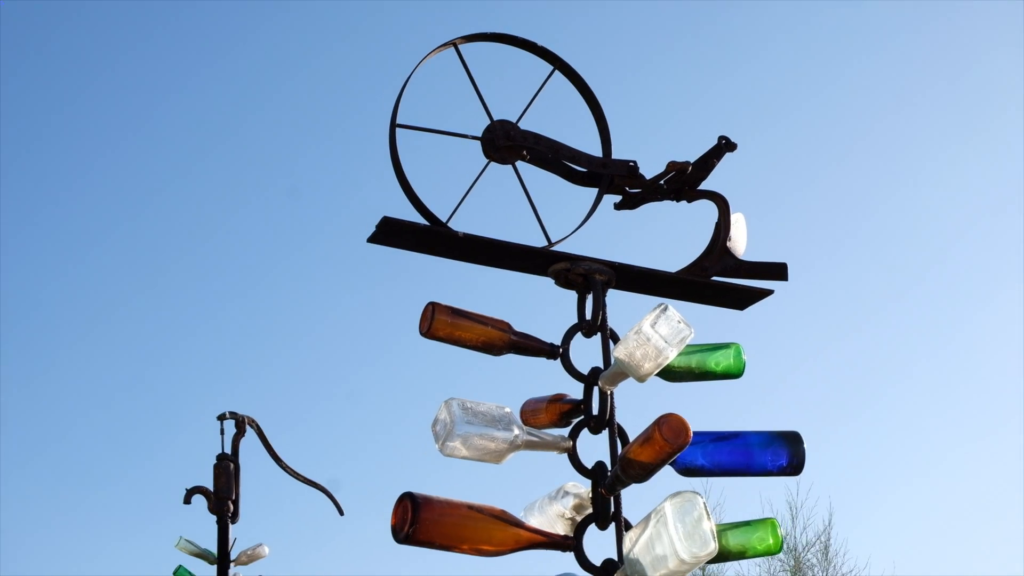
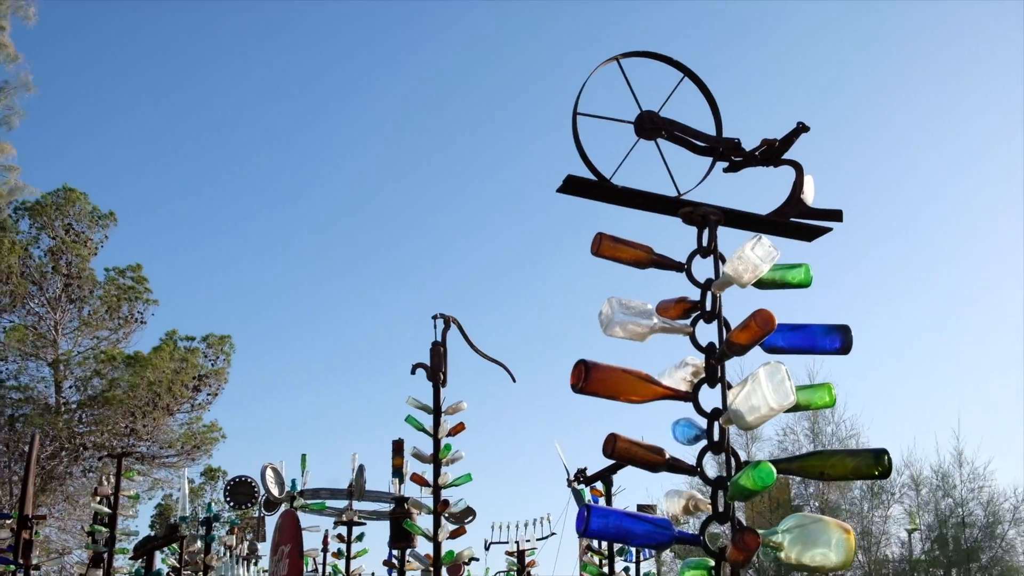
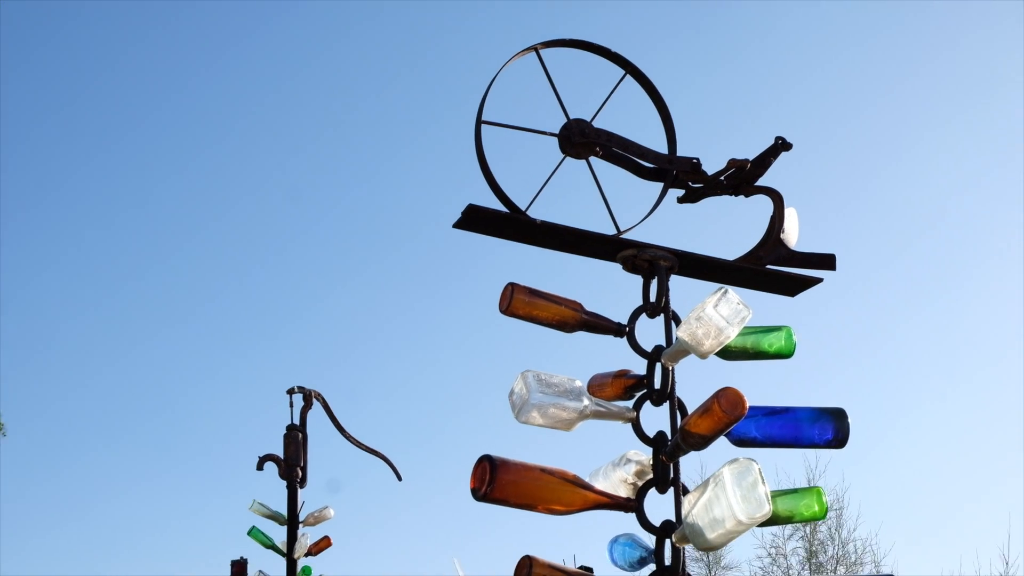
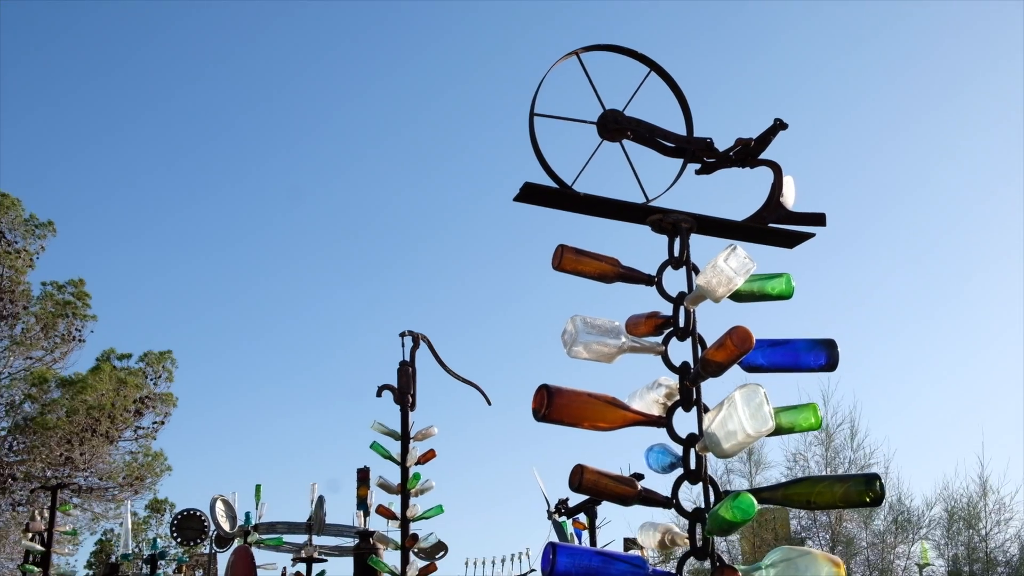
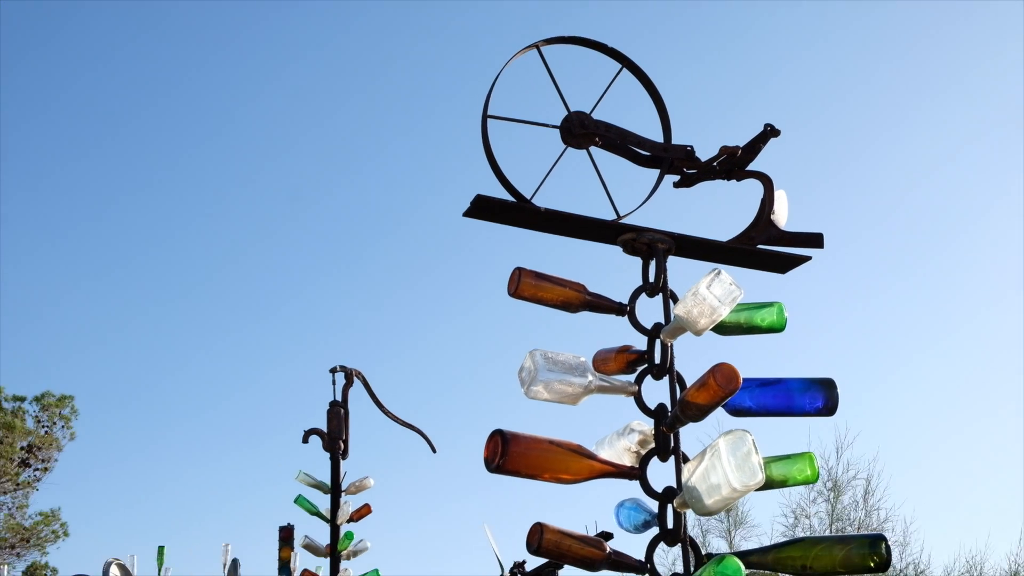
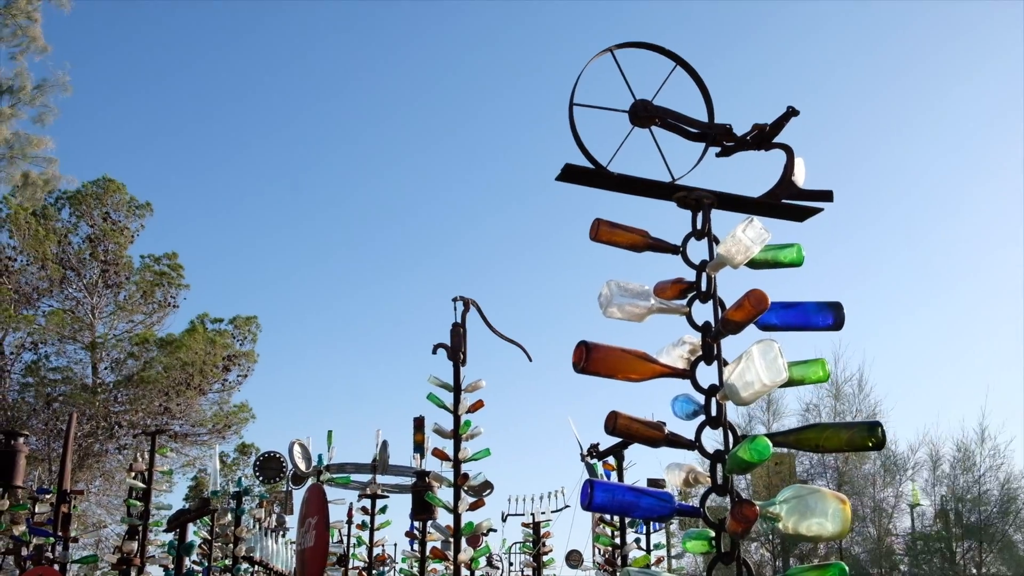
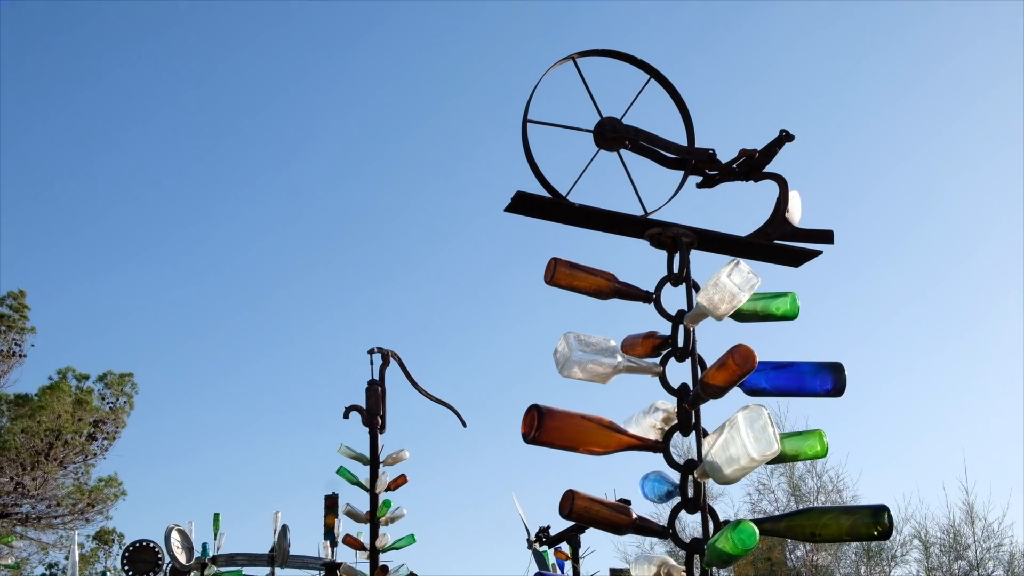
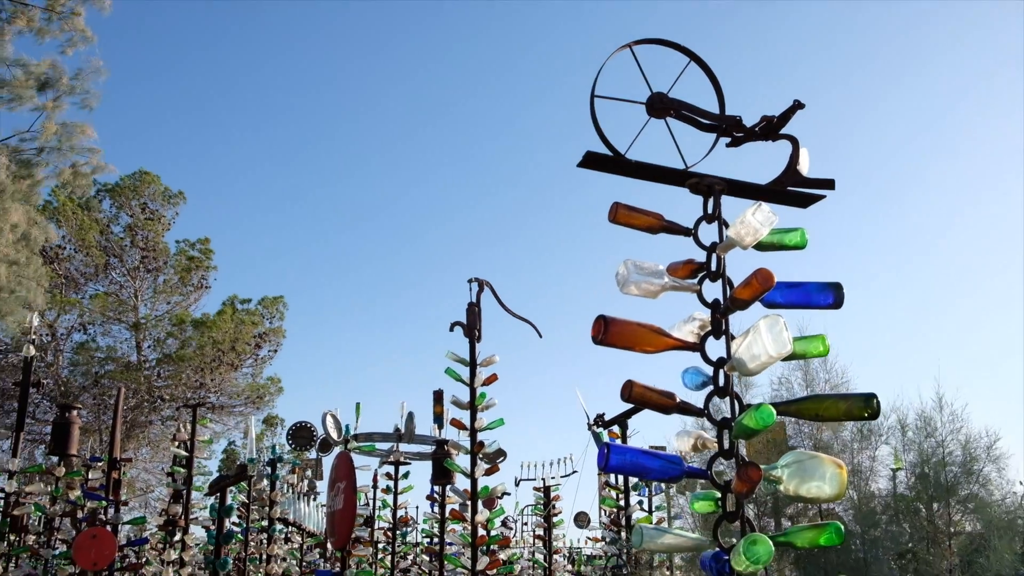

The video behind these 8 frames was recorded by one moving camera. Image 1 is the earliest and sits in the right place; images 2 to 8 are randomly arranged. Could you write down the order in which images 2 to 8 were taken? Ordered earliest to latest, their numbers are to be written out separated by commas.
3, 5, 7, 4, 2, 6, 8
